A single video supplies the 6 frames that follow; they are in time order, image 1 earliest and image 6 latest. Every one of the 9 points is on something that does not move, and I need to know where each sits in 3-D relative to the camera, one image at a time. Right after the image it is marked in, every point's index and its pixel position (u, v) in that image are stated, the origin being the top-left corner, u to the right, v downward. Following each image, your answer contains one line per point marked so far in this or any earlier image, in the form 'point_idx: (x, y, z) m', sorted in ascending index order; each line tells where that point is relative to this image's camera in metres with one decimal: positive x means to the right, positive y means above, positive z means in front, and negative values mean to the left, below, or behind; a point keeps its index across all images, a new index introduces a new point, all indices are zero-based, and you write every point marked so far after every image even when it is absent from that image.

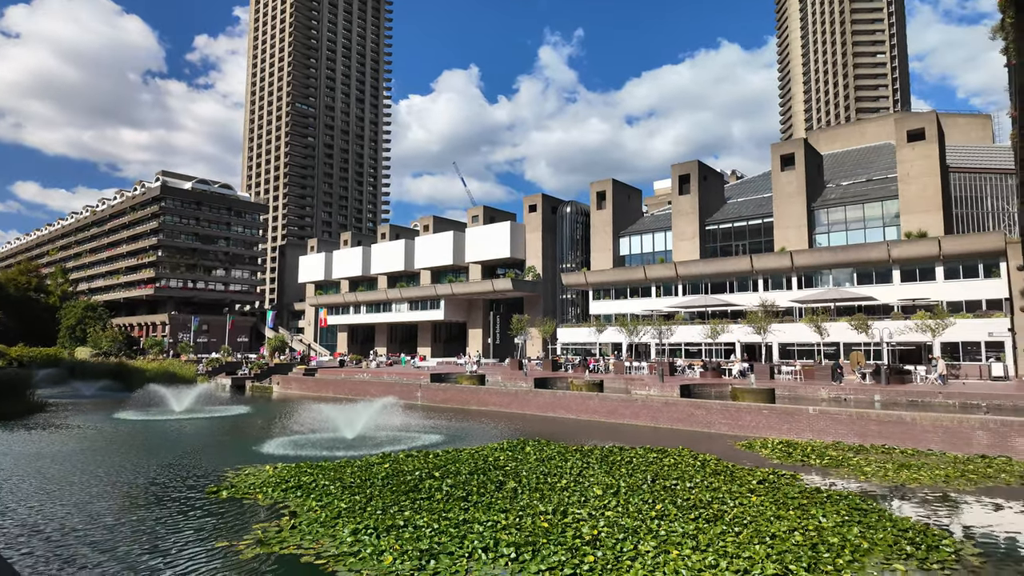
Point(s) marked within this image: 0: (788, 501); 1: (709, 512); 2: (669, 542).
0: (+4.7, -3.6, +10.1) m
1: (+3.0, -3.5, +9.3) m
2: (+2.1, -3.4, +8.0) m
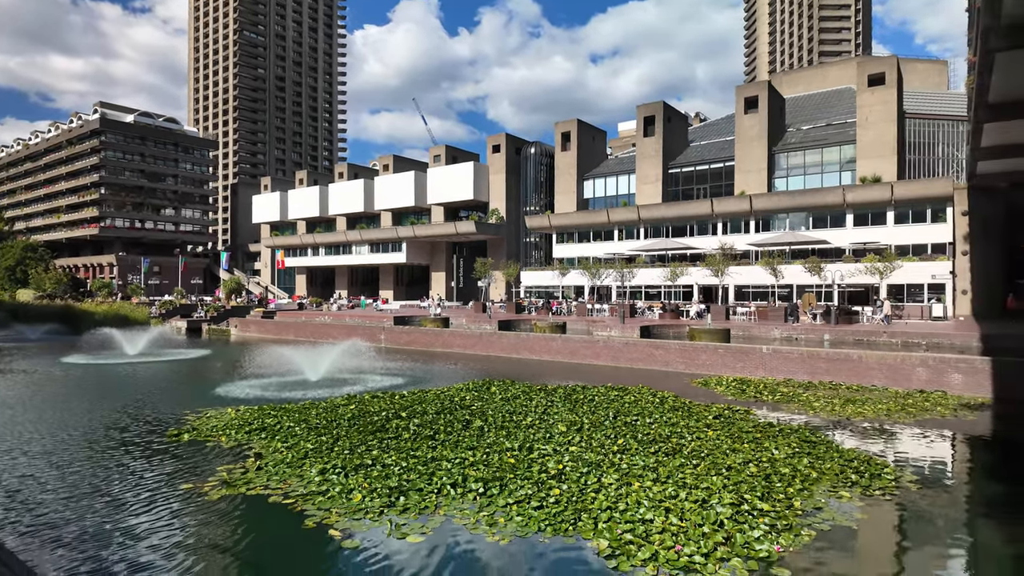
0: (+4.1, -2.6, +10.6) m
1: (+2.5, -2.5, +9.7) m
2: (+1.6, -2.6, +8.3) m
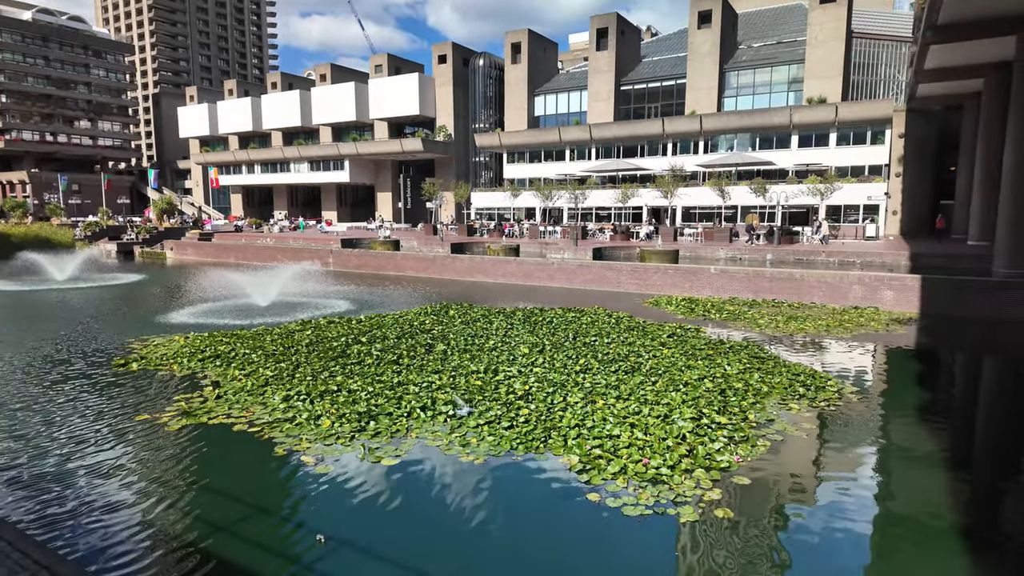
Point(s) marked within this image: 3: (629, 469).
0: (+3.4, -1.2, +11.0) m
1: (+1.9, -1.3, +10.0) m
2: (+1.2, -1.5, +8.6) m
3: (+1.2, -1.9, +6.3) m
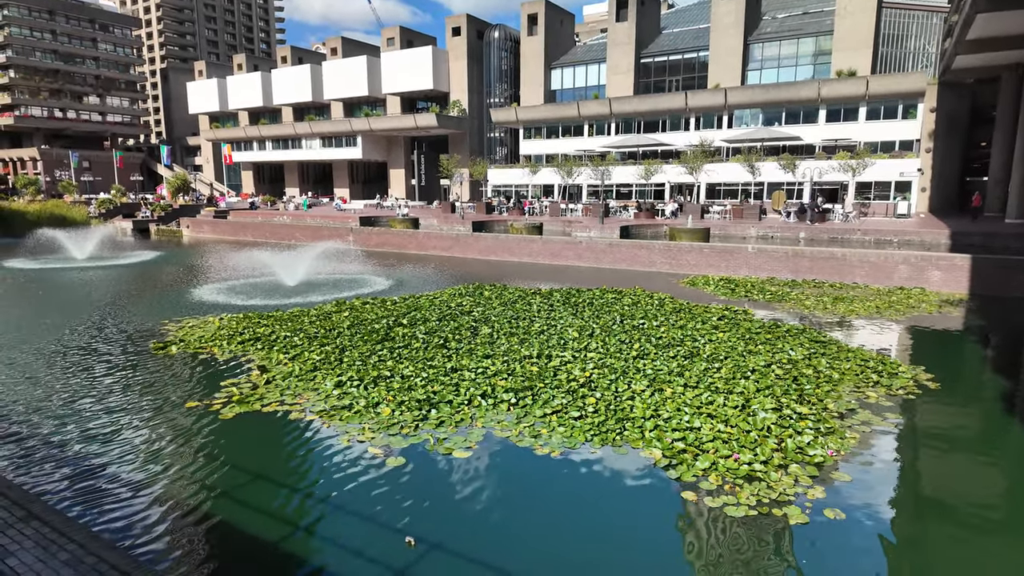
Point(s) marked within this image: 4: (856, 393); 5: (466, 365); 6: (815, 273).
0: (+4.3, -0.8, +10.6) m
1: (+2.8, -1.0, +9.6) m
2: (+2.0, -1.3, +8.2) m
3: (+2.1, -1.8, +5.9) m
4: (+4.6, -1.4, +8.1) m
5: (-0.7, -1.2, +9.0) m
6: (+8.7, +0.4, +17.3) m
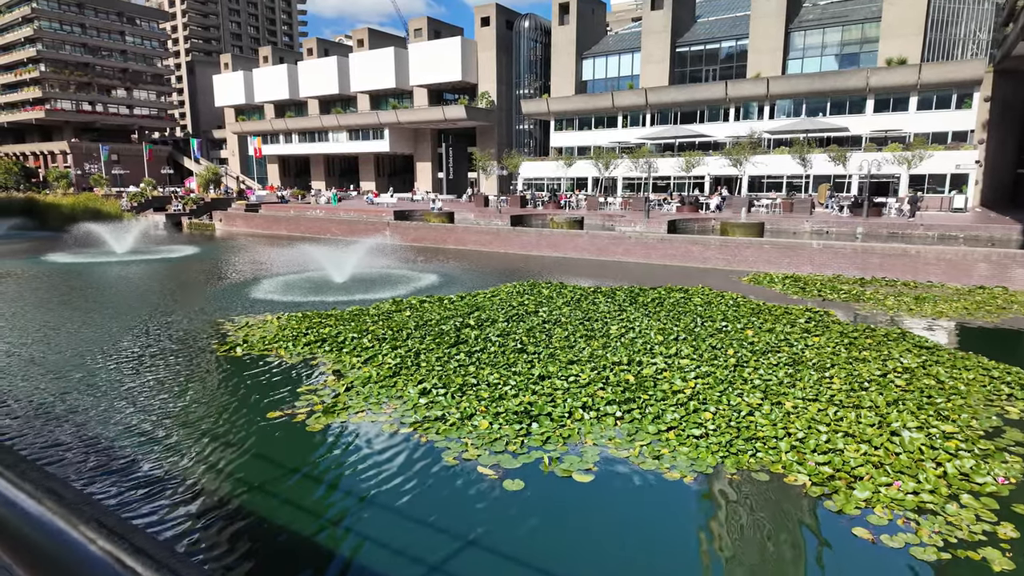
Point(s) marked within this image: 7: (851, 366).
0: (+5.6, -0.8, +9.9) m
1: (+4.1, -1.0, +8.9) m
2: (+3.3, -1.3, +7.6) m
3: (+3.3, -1.8, +5.3) m
4: (+5.9, -1.5, +7.4) m
5: (+0.6, -1.2, +8.4) m
6: (+10.2, +0.5, +16.4) m
7: (+4.8, -1.1, +8.5) m
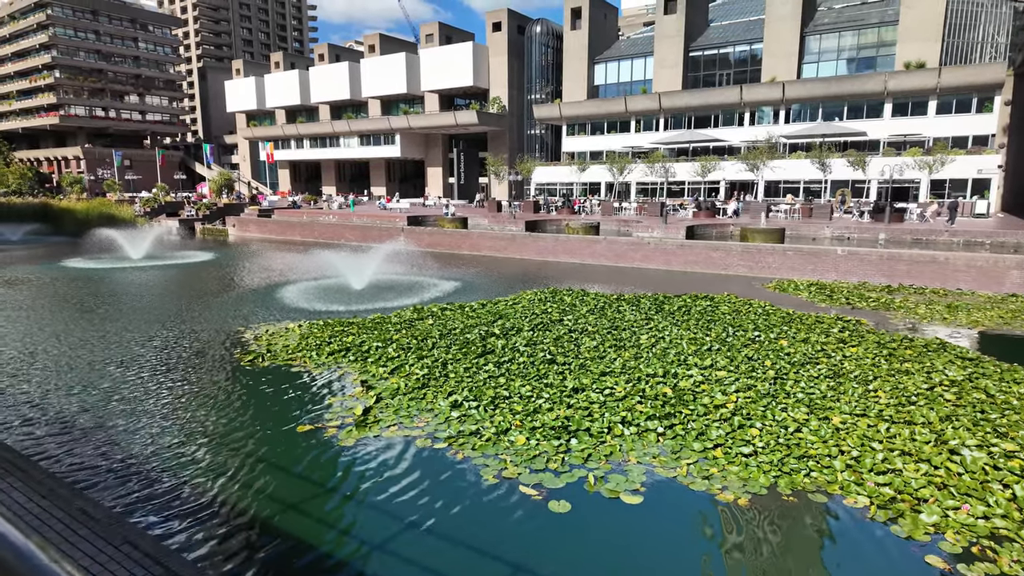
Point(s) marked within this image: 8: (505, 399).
0: (+6.1, -1.0, +9.6) m
1: (+4.5, -1.1, +8.6) m
2: (+3.7, -1.4, +7.3) m
3: (+3.7, -1.9, +5.0) m
4: (+6.3, -1.6, +7.1) m
5: (+1.0, -1.3, +8.2) m
6: (+10.8, +0.3, +16.1) m
7: (+5.2, -1.2, +8.2) m
8: (-0.1, -1.4, +7.7) m
